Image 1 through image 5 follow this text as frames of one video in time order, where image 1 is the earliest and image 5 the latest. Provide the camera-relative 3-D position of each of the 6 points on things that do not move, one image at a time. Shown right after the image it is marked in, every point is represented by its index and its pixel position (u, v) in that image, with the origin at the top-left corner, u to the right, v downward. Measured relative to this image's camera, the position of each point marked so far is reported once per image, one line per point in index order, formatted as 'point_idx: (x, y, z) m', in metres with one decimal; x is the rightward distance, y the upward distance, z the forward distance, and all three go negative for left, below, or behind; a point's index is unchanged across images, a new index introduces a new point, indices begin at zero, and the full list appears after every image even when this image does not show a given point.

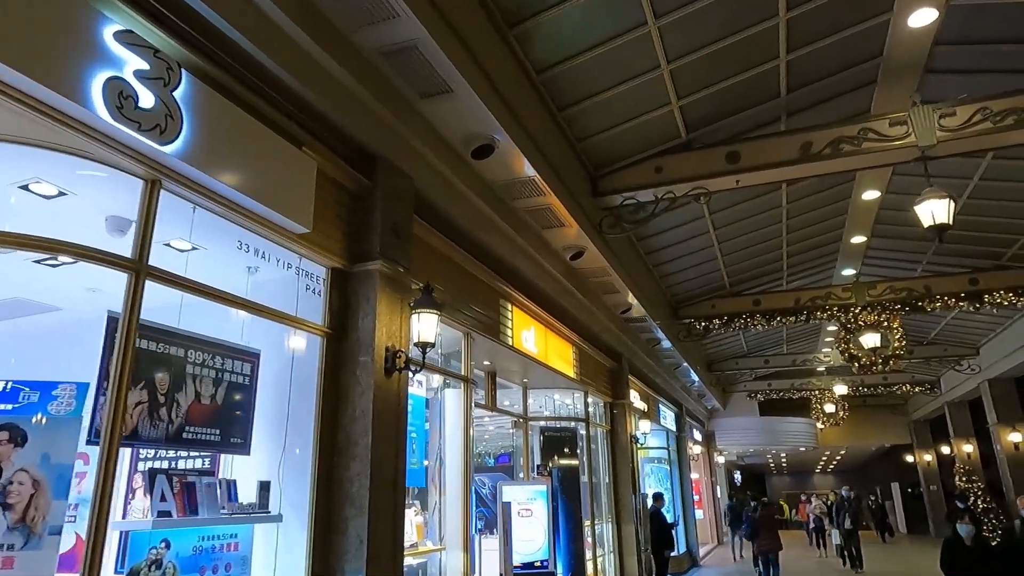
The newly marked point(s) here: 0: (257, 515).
0: (-1.0, -0.9, +2.7) m
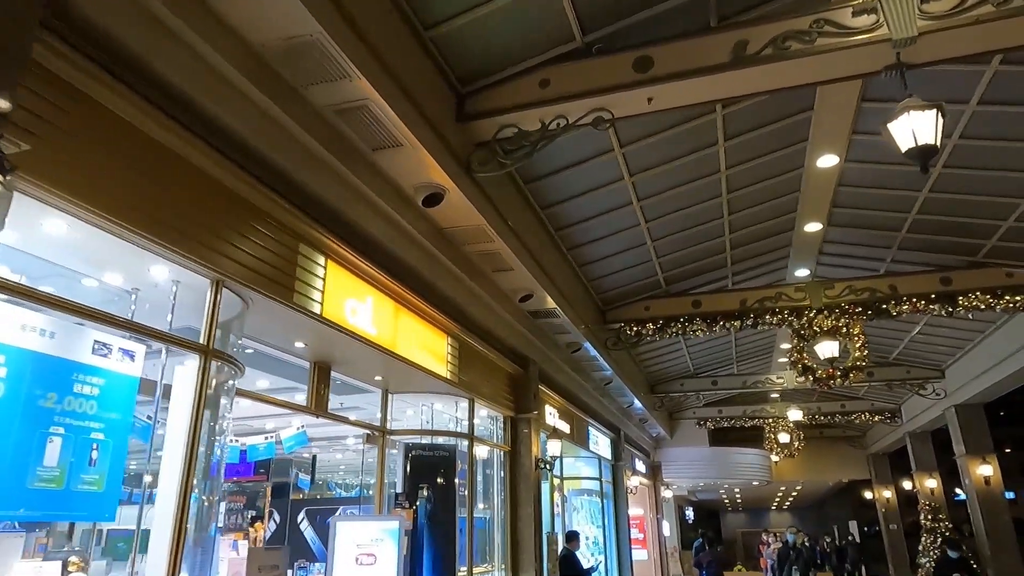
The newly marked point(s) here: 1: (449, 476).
0: (-1.9, -0.5, +1.1) m
1: (-0.5, -1.5, +5.3) m
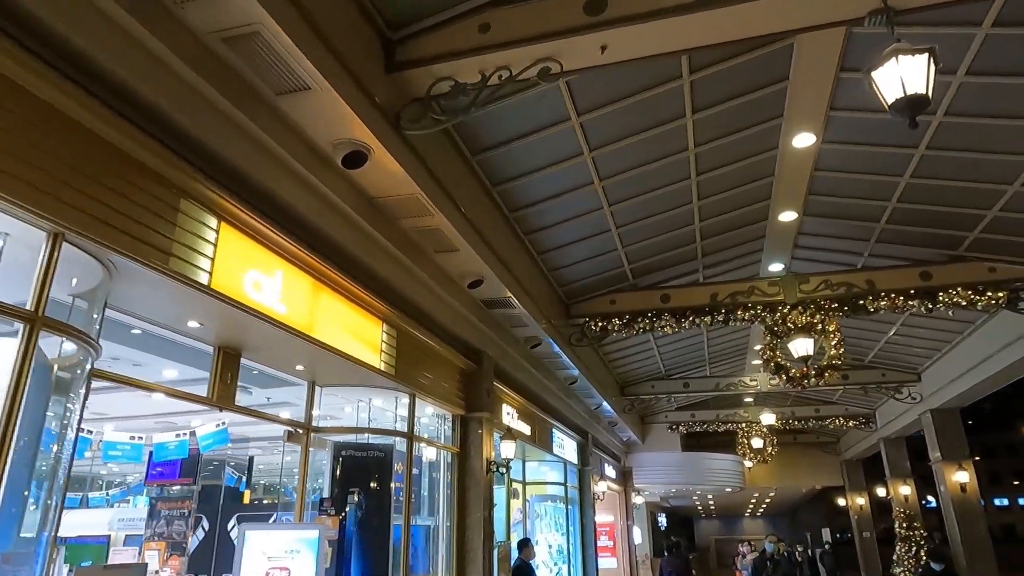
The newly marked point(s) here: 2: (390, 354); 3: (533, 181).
0: (-2.2, -0.3, +0.5) m
1: (-0.9, -1.4, +4.7) m
2: (-0.8, -0.4, +4.5) m
3: (+0.2, +0.8, +5.0) m
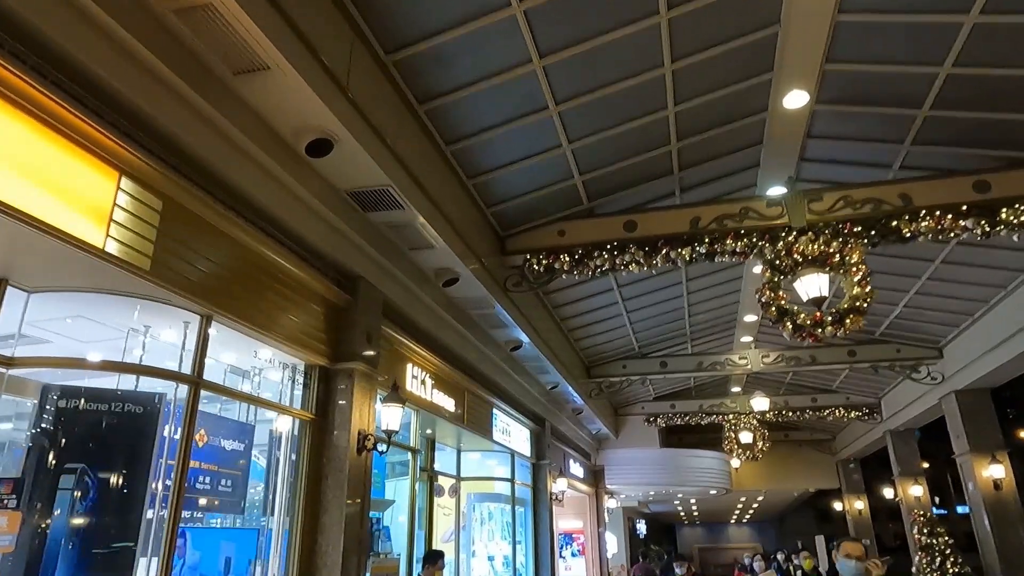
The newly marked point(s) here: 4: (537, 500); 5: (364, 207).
0: (-2.7, +0.4, -1.3) m
1: (-1.6, -0.7, +2.9) m
2: (-1.5, +0.2, +2.7) m
3: (-0.5, +1.4, +3.2) m
4: (+0.3, -2.7, +8.6) m
5: (-0.9, +0.5, +3.9) m
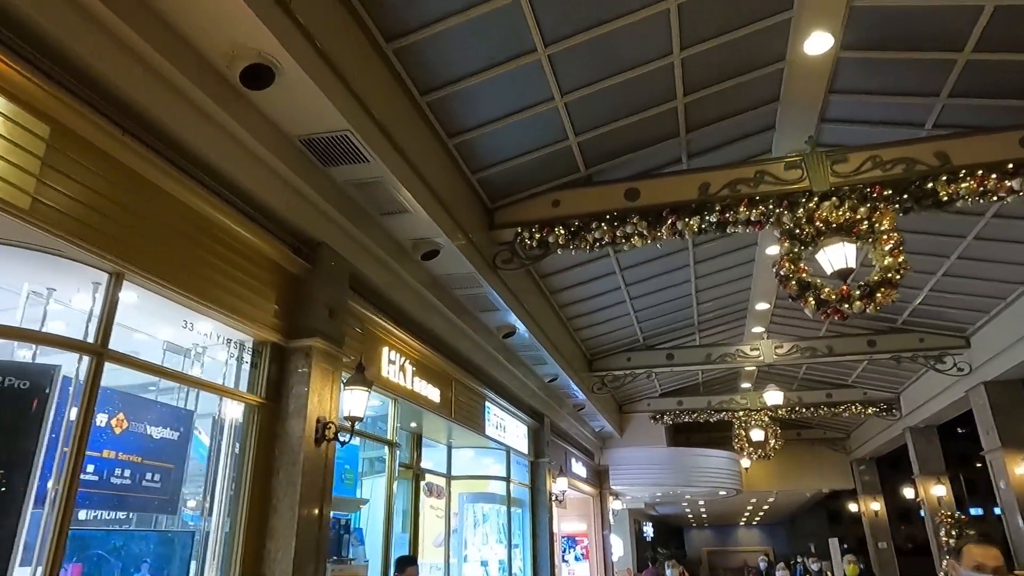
0: (-2.8, +0.6, -1.8) m
1: (-1.7, -0.6, +2.4) m
2: (-1.6, +0.4, +2.2) m
3: (-0.6, +1.6, +2.7) m
4: (+0.3, -2.6, +8.1) m
5: (-0.9, +0.6, +3.4) m
